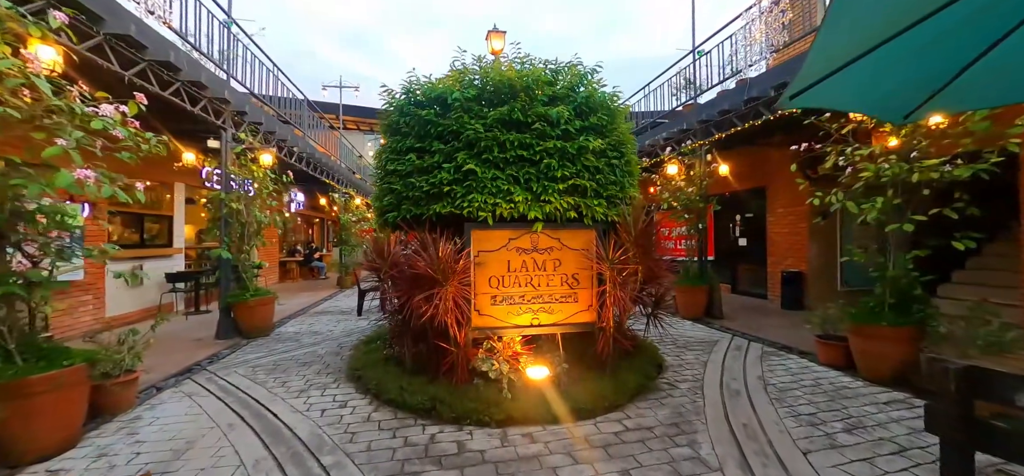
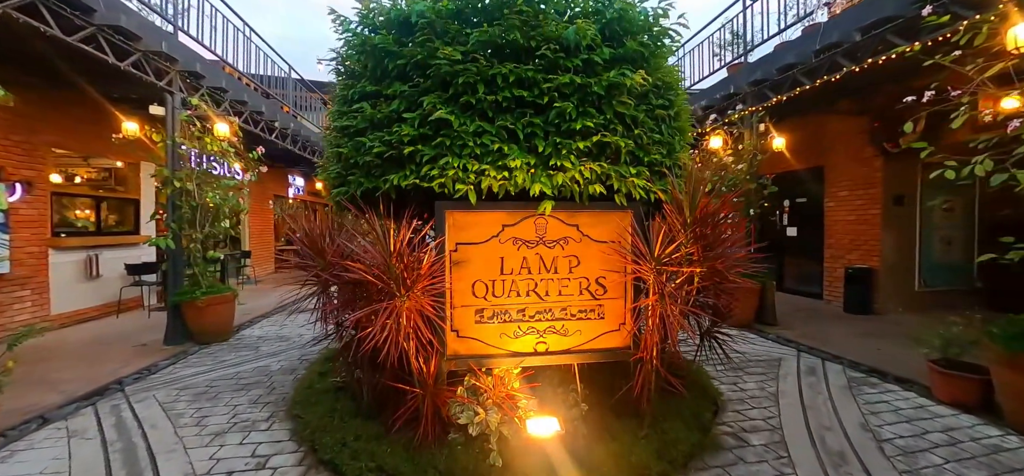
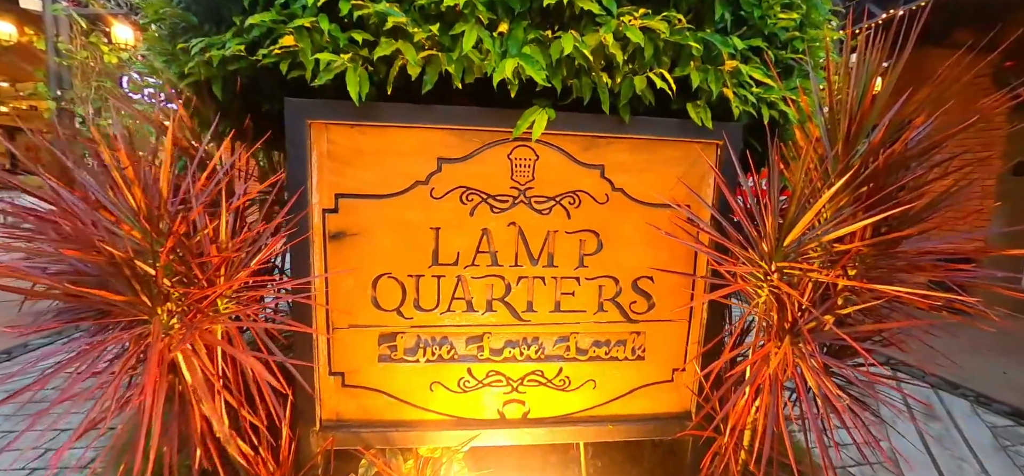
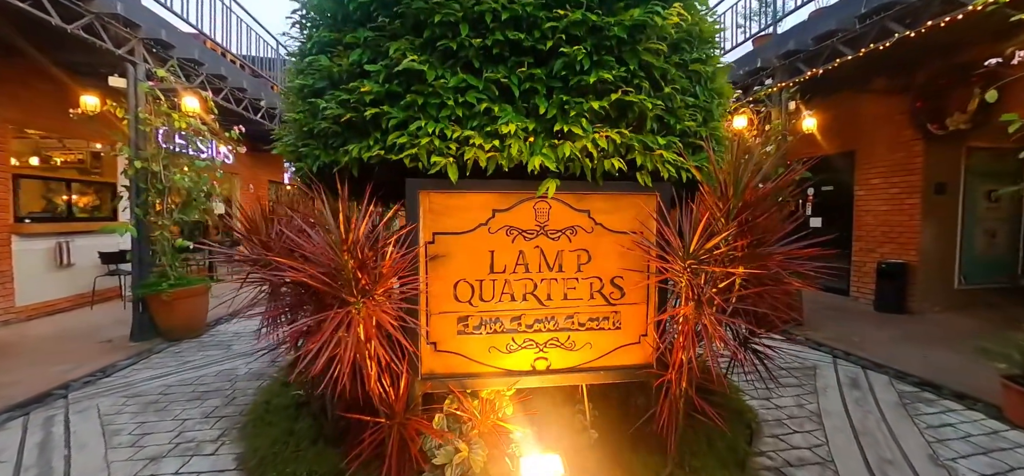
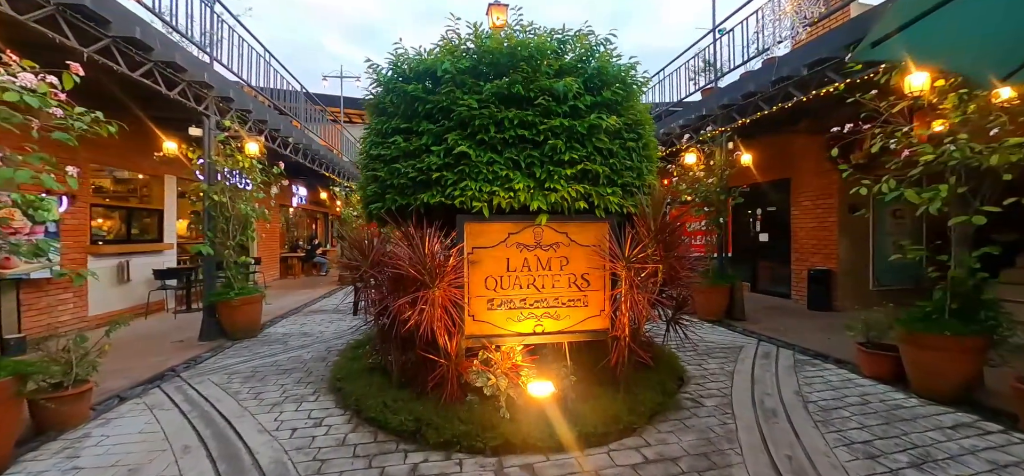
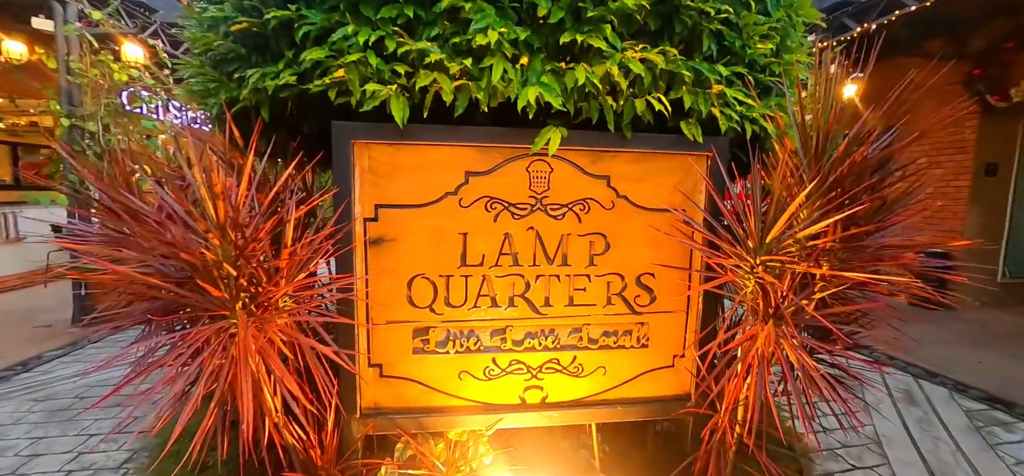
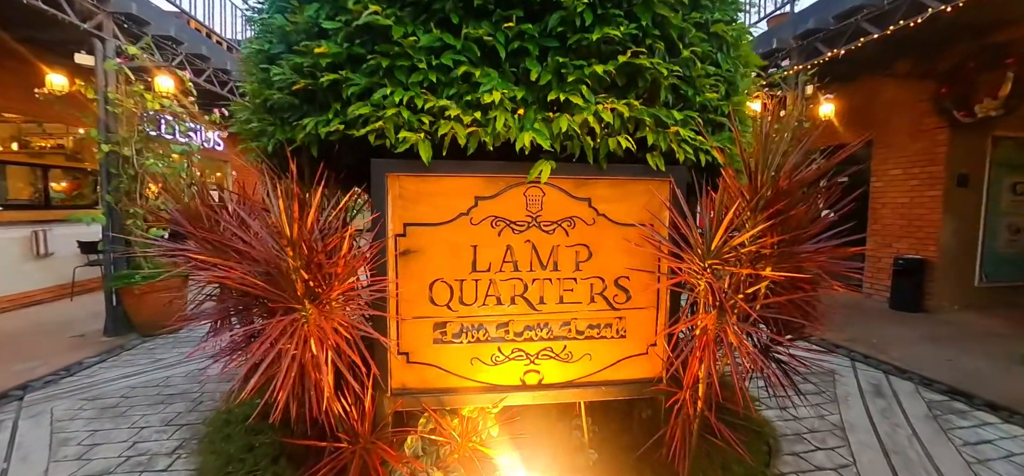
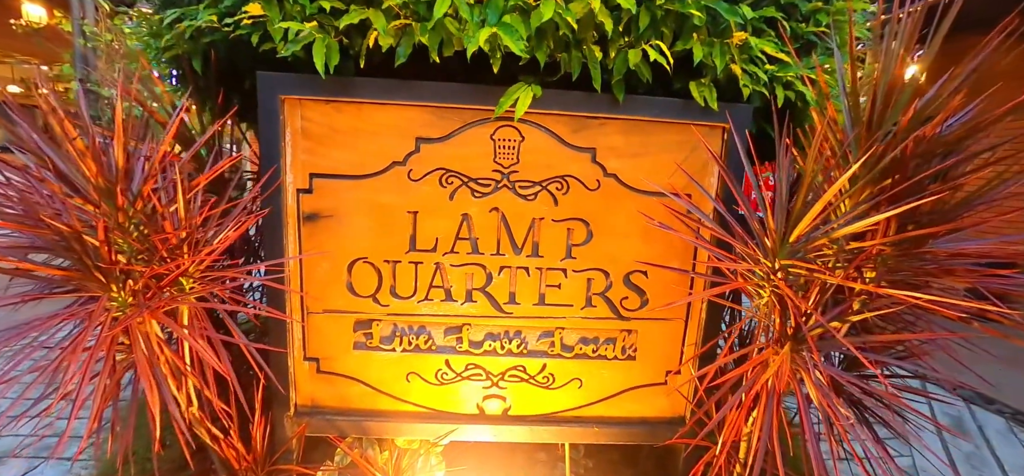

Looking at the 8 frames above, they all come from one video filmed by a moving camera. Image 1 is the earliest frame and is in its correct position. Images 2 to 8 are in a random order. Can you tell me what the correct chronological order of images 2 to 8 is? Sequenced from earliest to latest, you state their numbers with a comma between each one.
5, 2, 4, 7, 6, 3, 8
